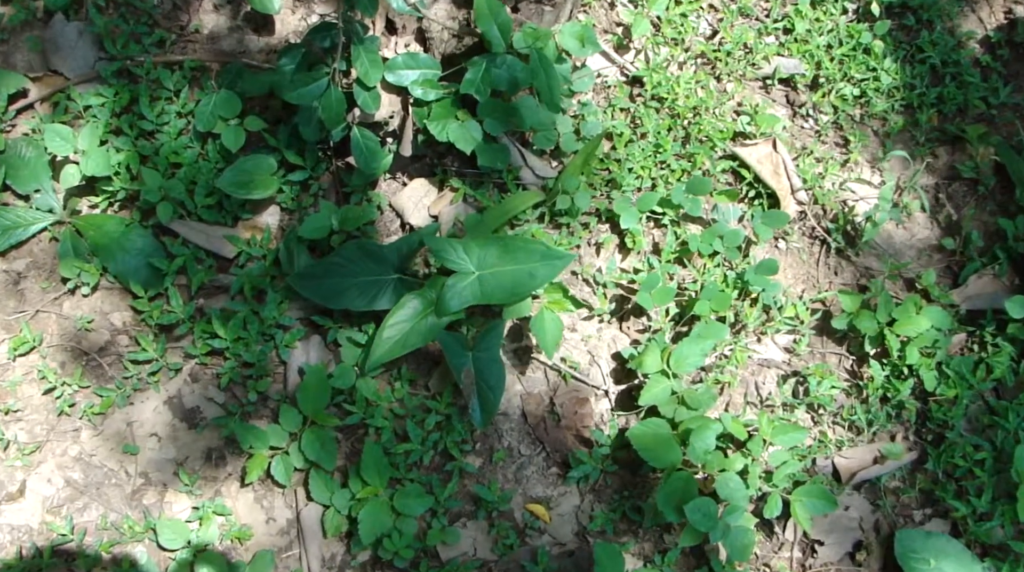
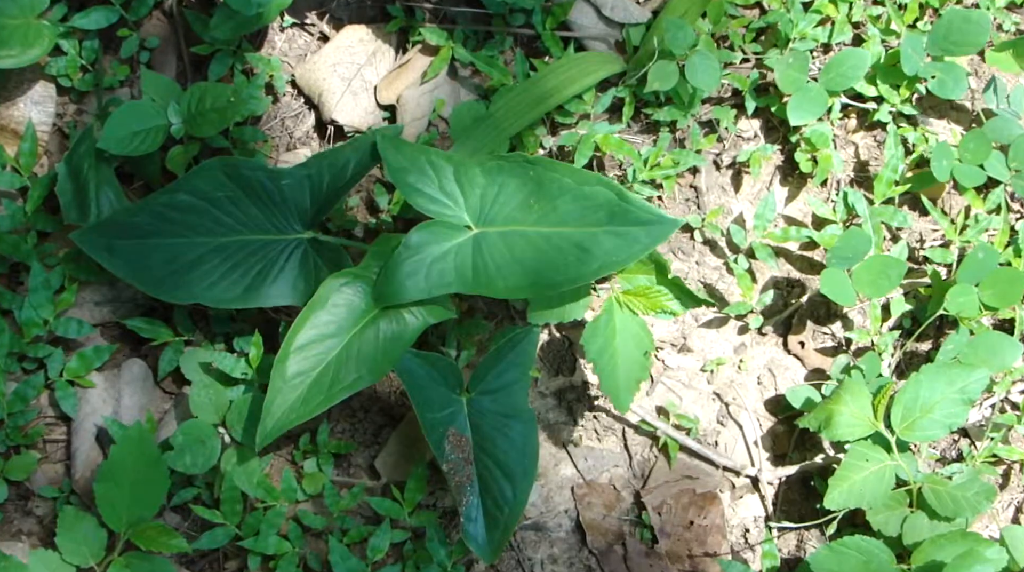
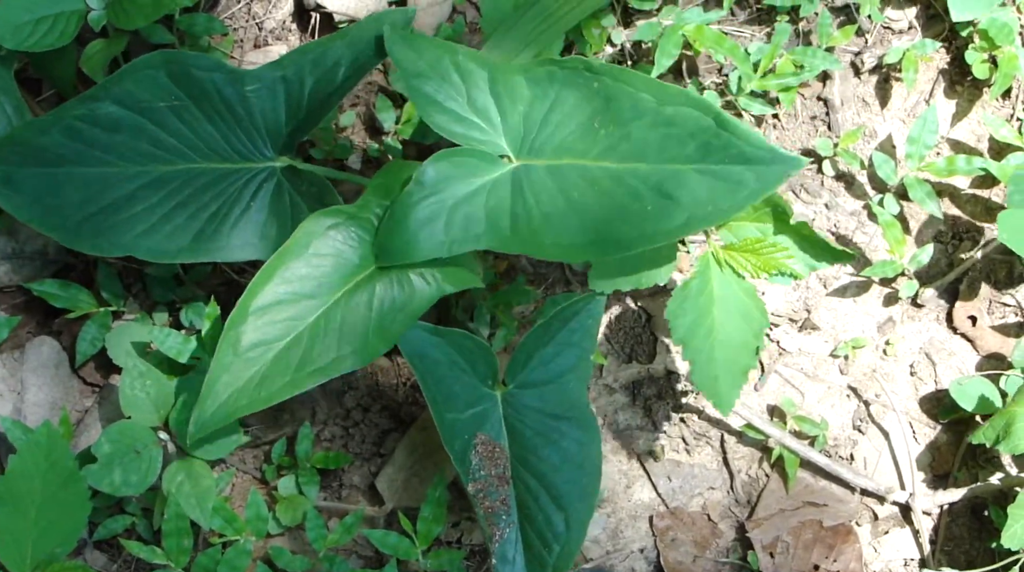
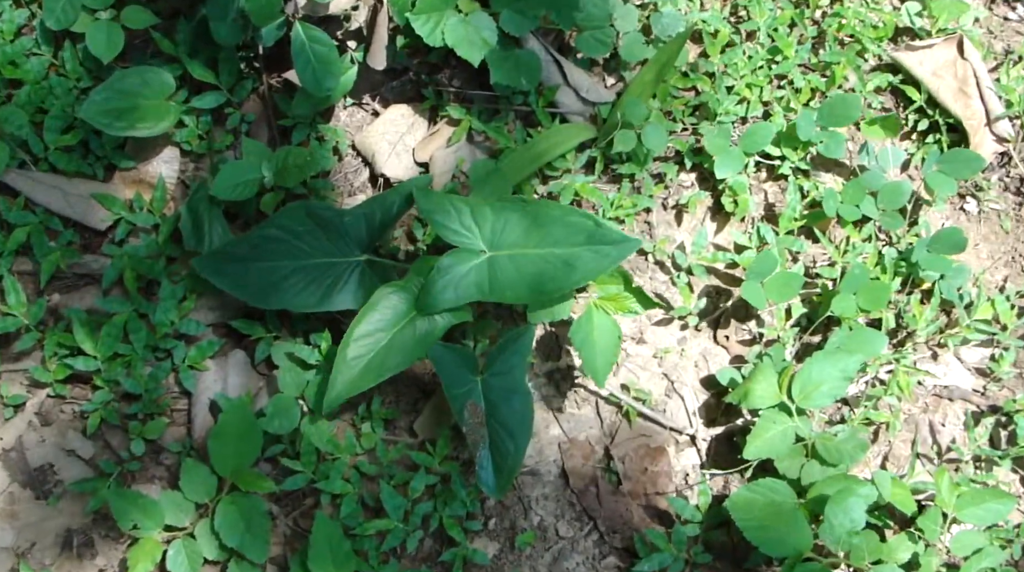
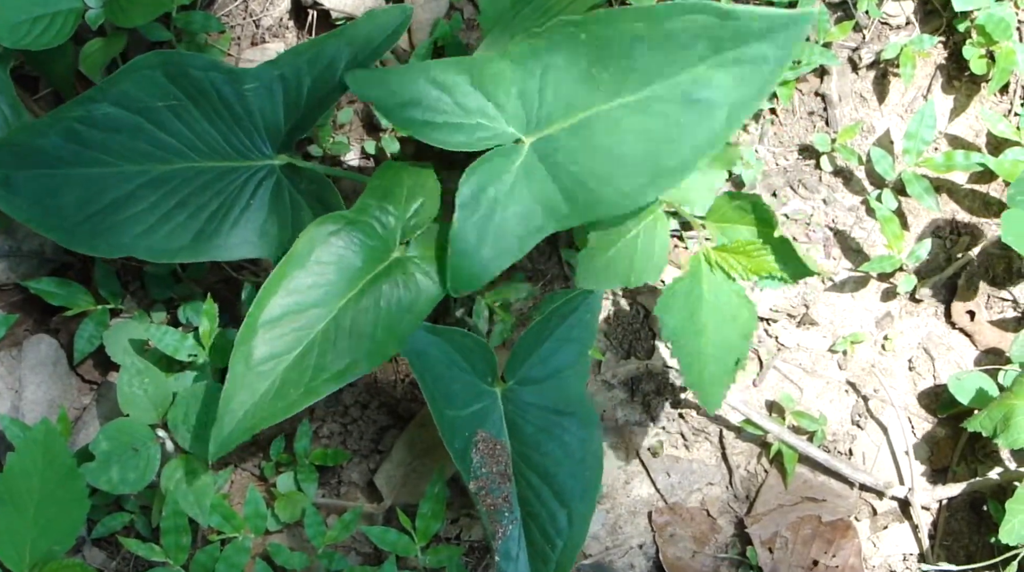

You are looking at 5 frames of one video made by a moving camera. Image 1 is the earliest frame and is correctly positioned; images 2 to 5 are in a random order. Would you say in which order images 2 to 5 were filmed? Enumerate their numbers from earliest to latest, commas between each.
4, 2, 3, 5
